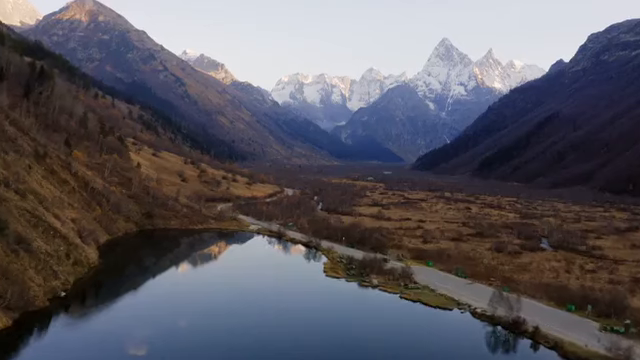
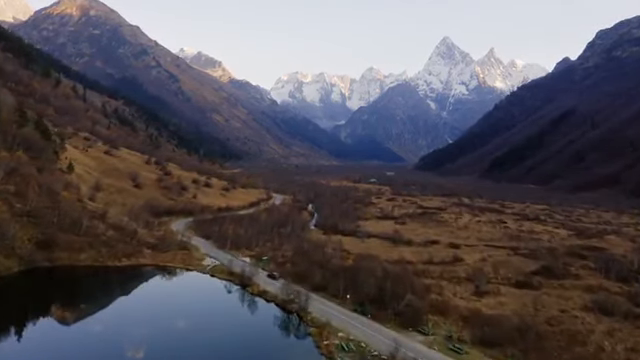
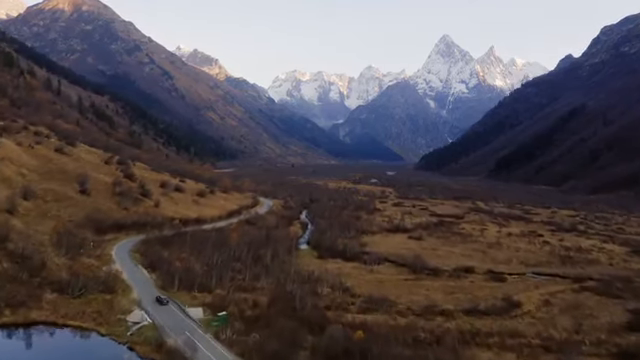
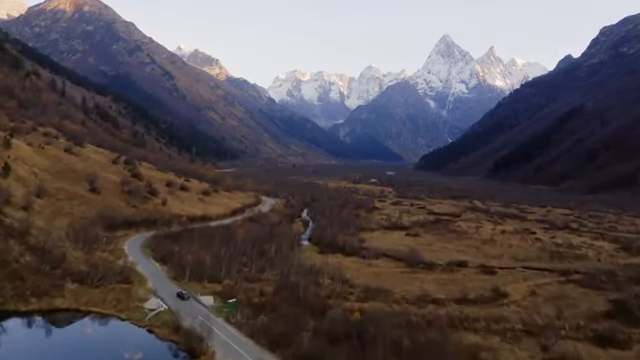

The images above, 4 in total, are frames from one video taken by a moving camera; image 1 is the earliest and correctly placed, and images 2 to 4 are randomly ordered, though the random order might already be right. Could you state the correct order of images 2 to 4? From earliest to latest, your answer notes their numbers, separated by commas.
2, 4, 3
